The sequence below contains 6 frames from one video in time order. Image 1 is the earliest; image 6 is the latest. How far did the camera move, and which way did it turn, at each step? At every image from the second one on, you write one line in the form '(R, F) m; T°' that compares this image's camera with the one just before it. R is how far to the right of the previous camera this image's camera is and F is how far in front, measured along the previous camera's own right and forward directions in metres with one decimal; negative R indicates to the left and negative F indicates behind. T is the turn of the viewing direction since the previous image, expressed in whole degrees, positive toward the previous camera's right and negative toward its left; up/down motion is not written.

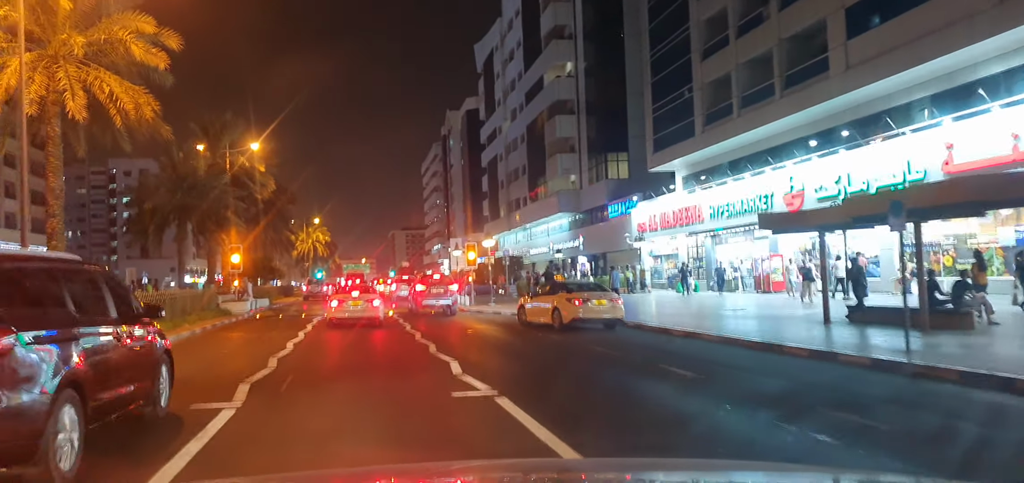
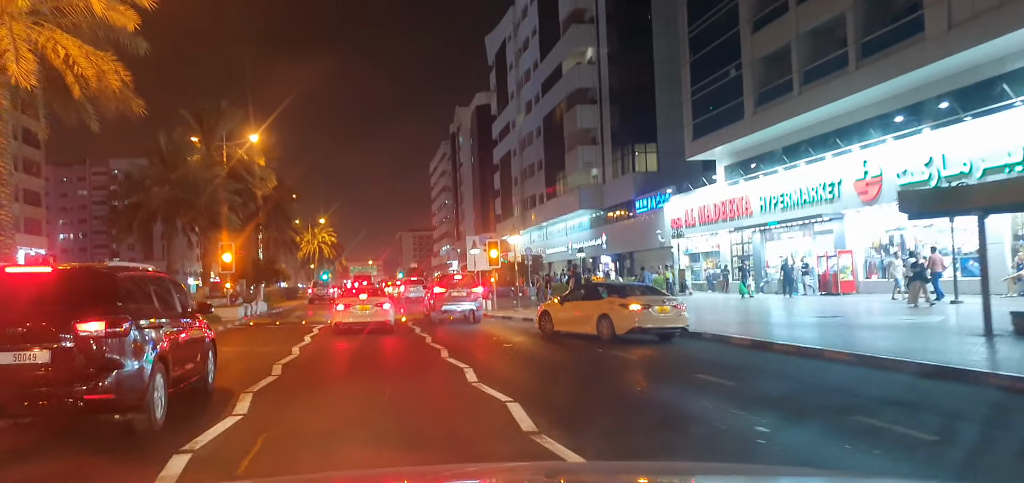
(-0.5, +2.8) m; 0°
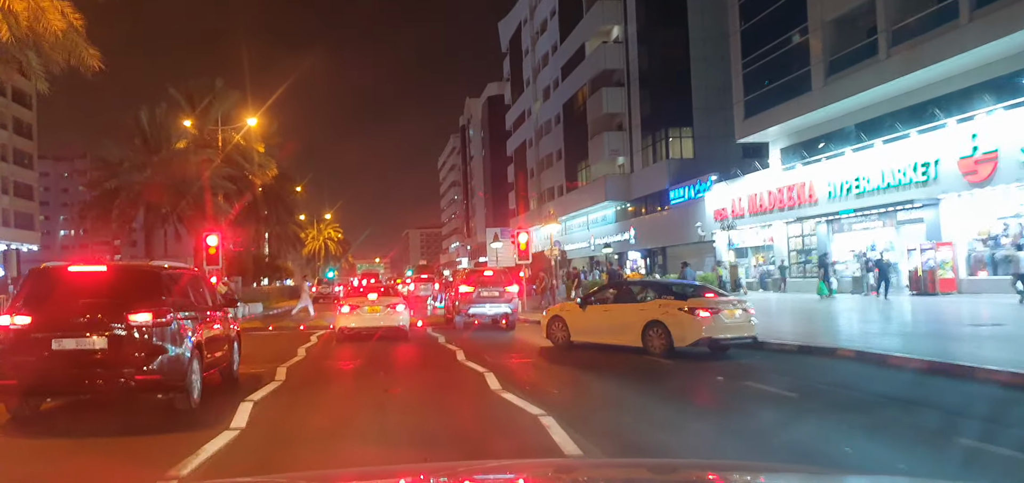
(-0.6, +3.0) m; 0°
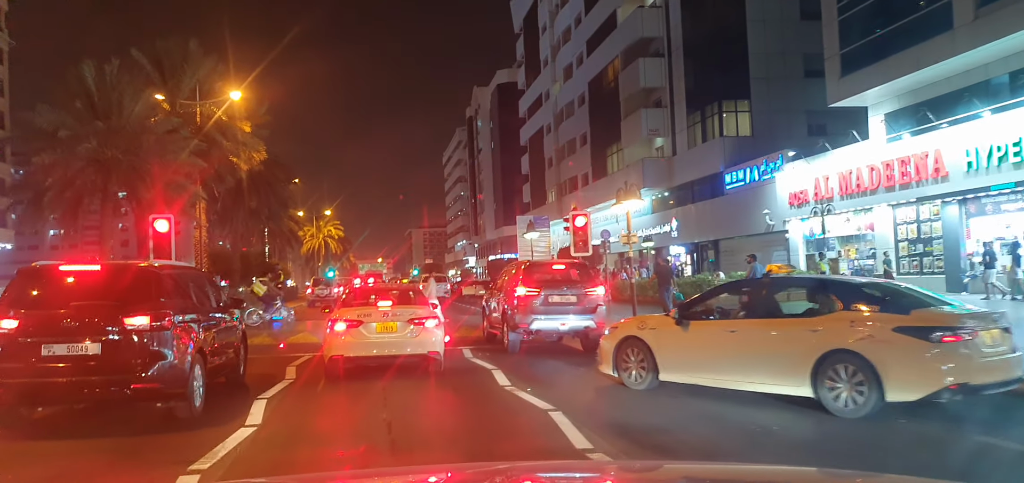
(-0.8, +4.6) m; 0°
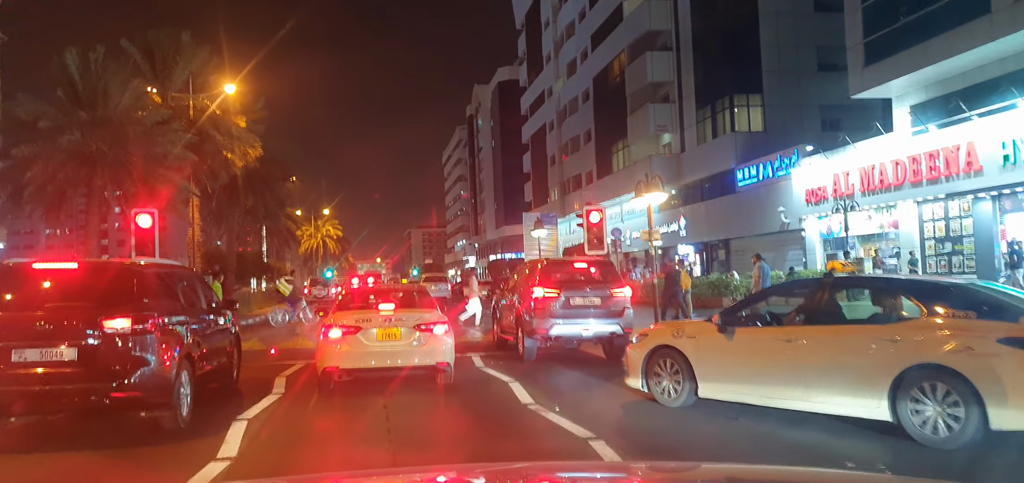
(-0.2, +0.9) m; 0°
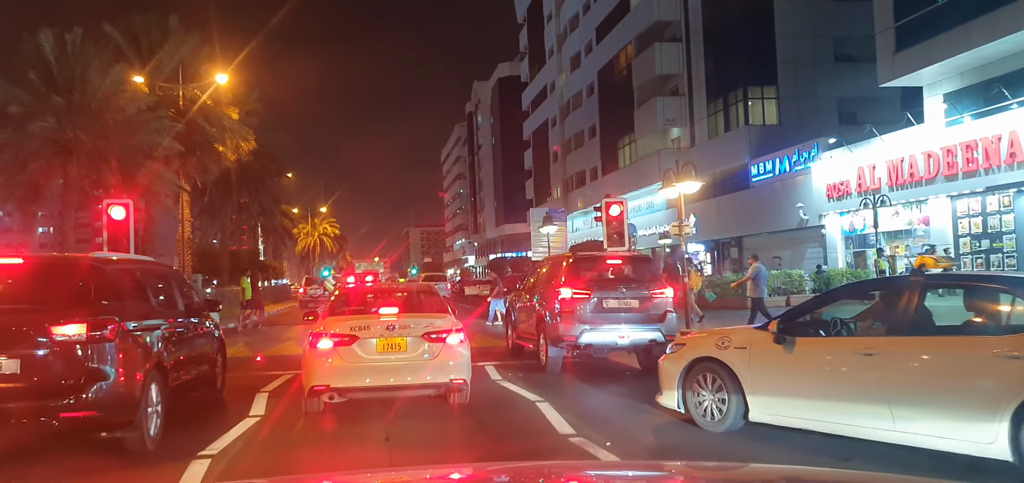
(-0.2, +1.1) m; 0°
